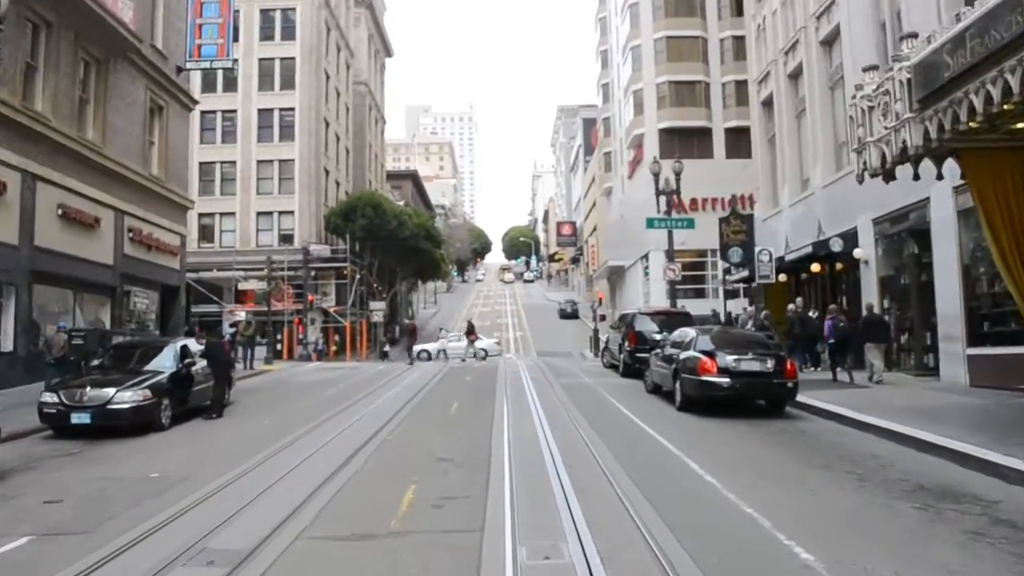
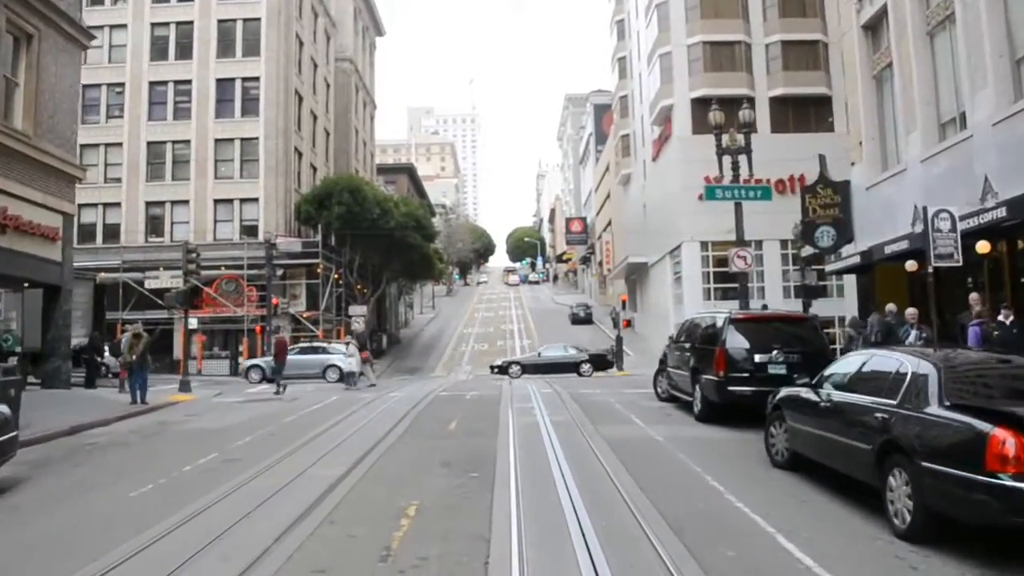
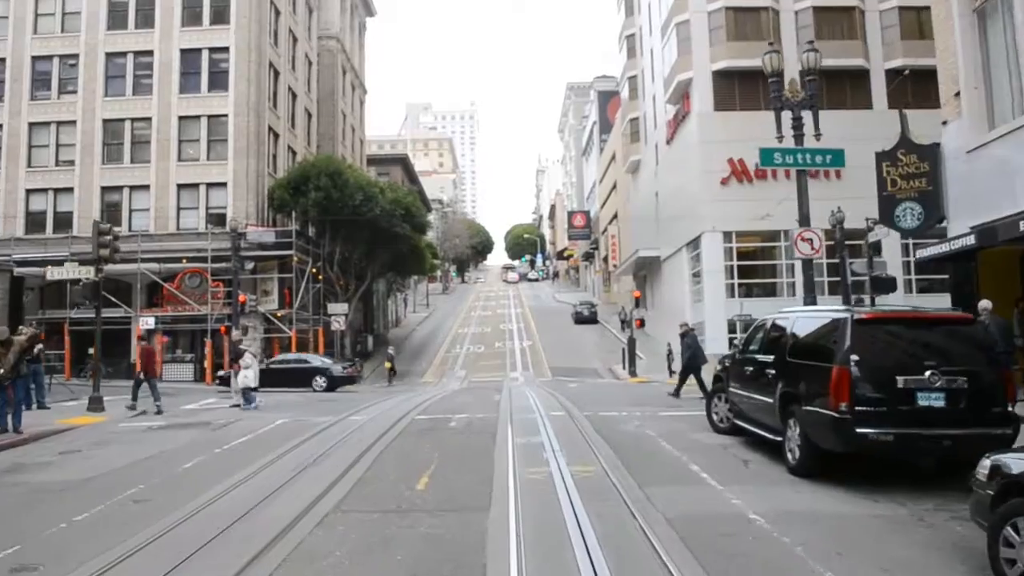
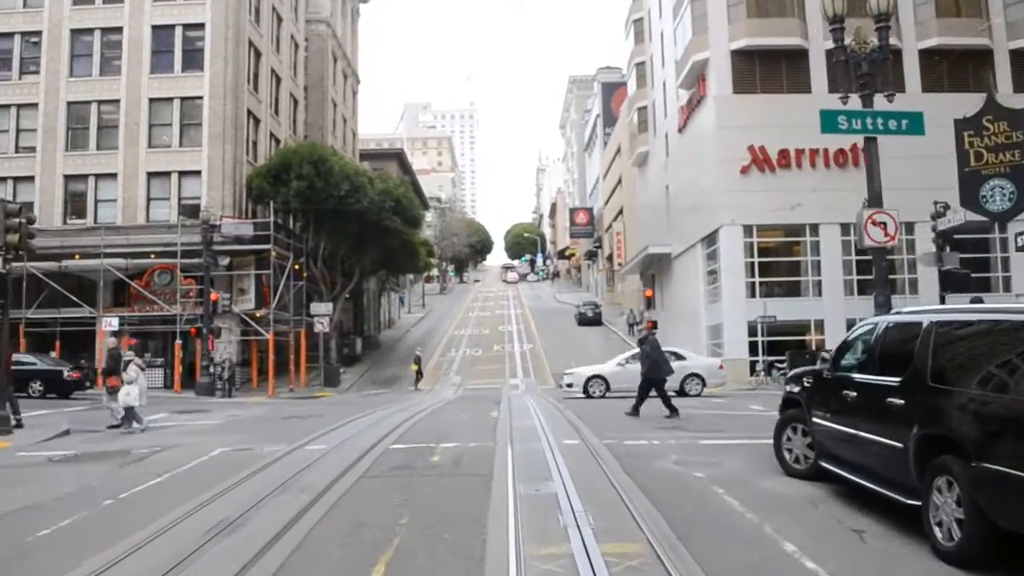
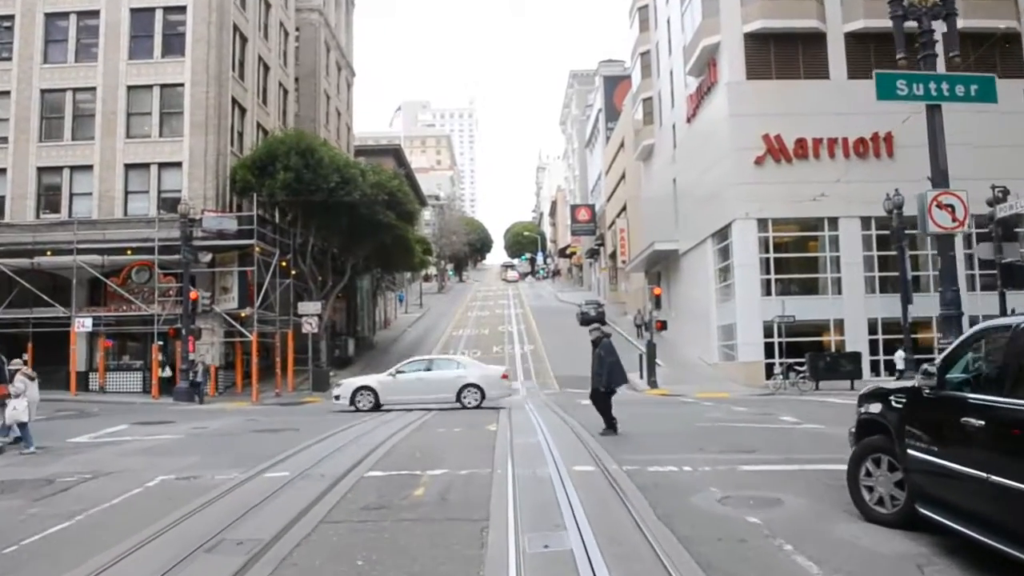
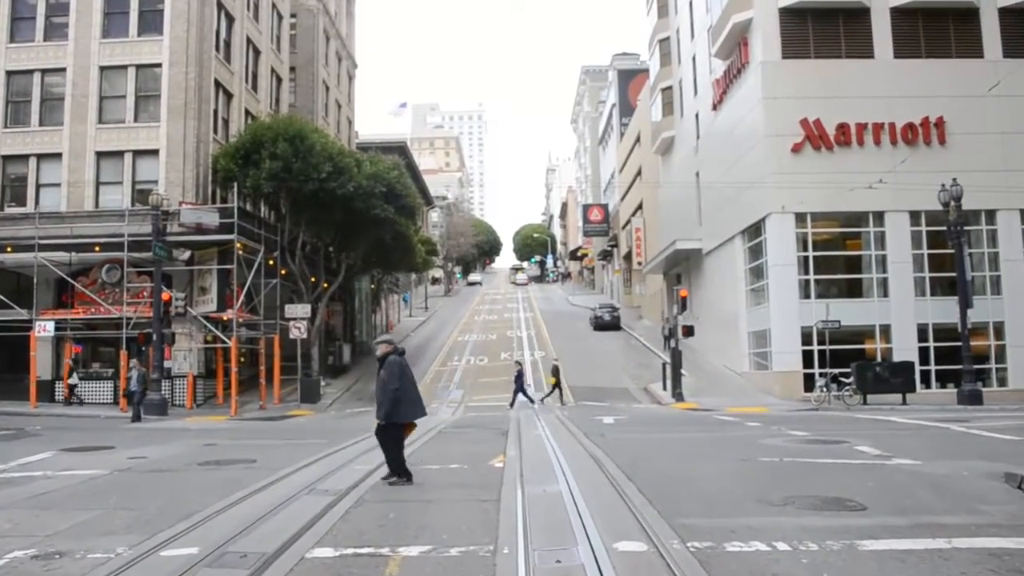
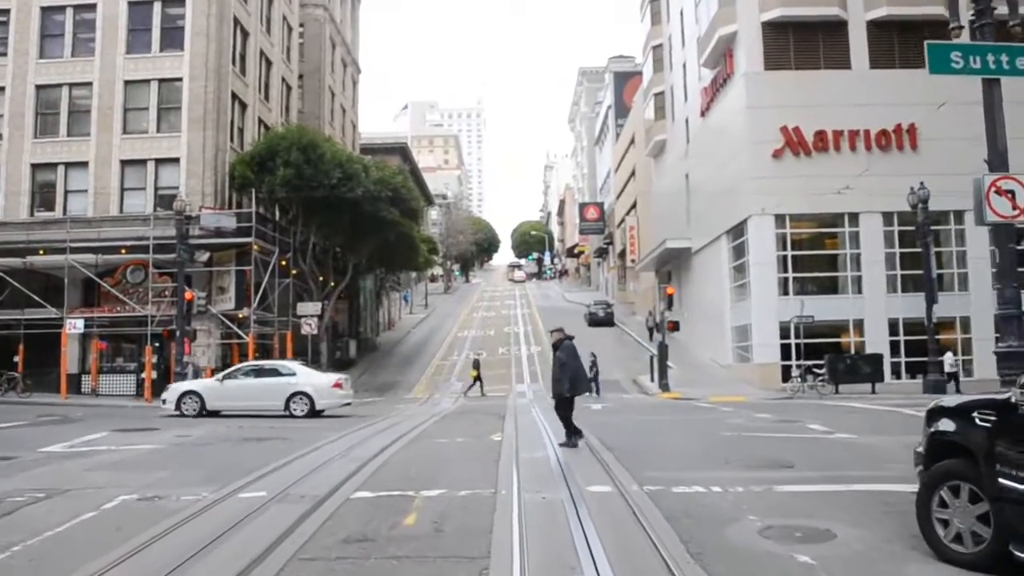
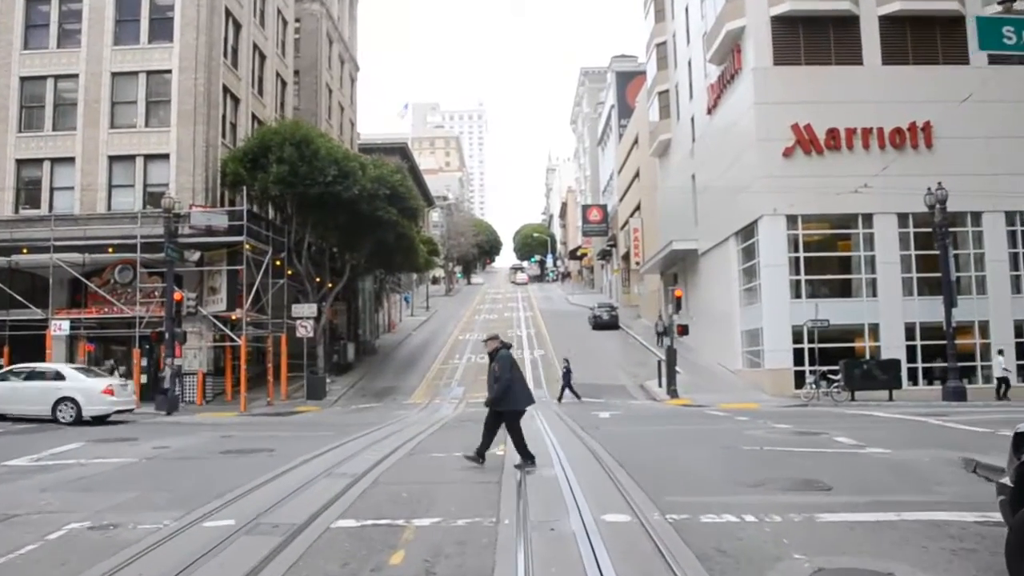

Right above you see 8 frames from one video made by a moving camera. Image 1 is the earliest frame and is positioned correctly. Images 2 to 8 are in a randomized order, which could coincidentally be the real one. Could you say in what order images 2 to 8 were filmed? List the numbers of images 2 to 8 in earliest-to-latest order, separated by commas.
2, 3, 4, 5, 7, 8, 6
